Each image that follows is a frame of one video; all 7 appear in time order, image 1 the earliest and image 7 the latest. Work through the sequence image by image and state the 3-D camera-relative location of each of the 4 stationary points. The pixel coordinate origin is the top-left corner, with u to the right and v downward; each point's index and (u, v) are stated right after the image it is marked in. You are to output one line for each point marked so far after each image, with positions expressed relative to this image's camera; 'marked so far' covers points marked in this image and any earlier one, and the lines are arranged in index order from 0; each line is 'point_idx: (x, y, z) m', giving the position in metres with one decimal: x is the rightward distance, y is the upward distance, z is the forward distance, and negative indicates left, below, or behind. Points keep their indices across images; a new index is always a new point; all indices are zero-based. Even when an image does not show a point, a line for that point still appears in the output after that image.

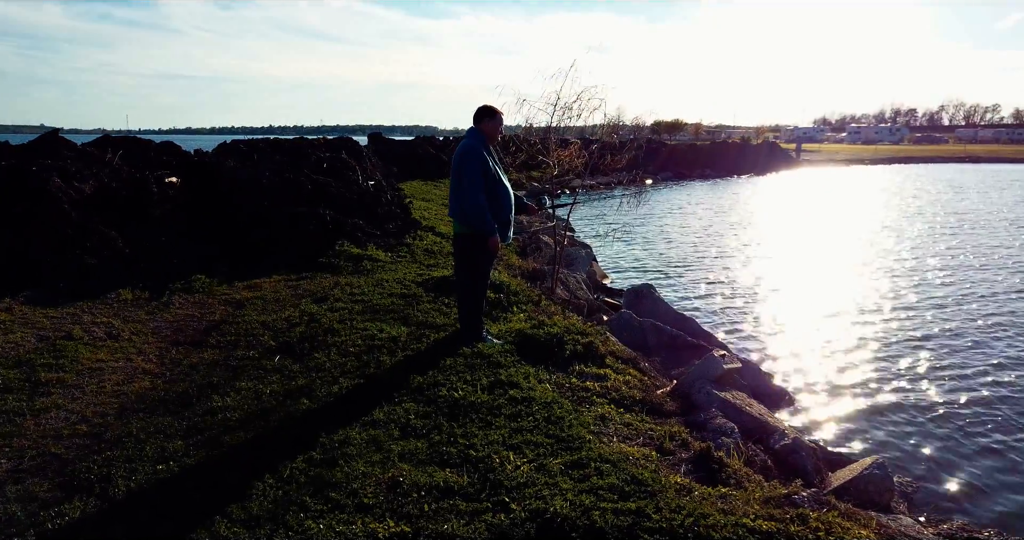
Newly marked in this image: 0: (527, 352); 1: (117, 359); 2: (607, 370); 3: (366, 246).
0: (+0.2, -0.9, +6.8) m
1: (-4.0, -0.9, +6.7) m
2: (+1.0, -1.0, +6.7) m
3: (-2.7, +0.4, +12.3) m
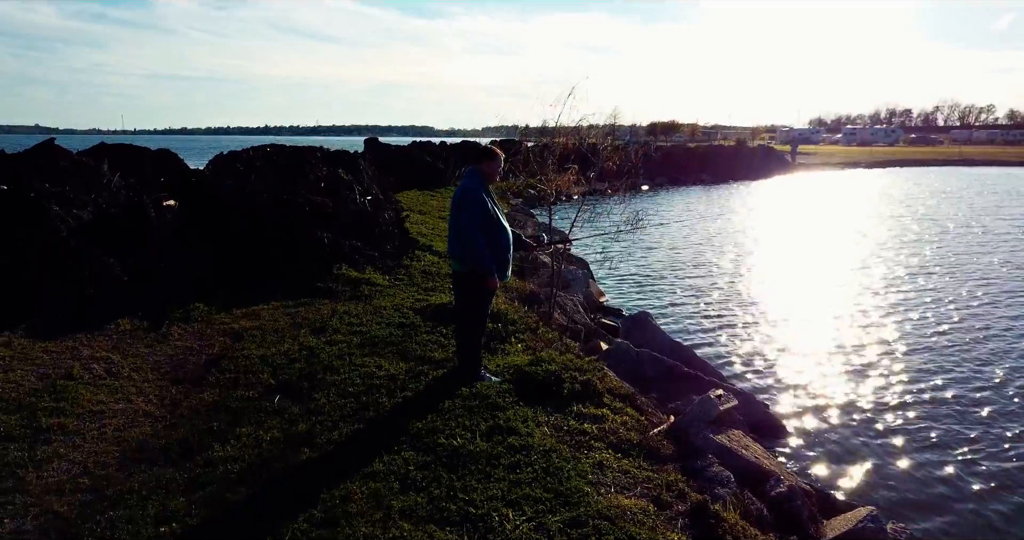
0: (+0.1, -1.3, +6.9) m
1: (-4.0, -1.3, +6.8) m
2: (+1.0, -1.4, +6.8) m
3: (-2.7, 0.0, +12.4) m
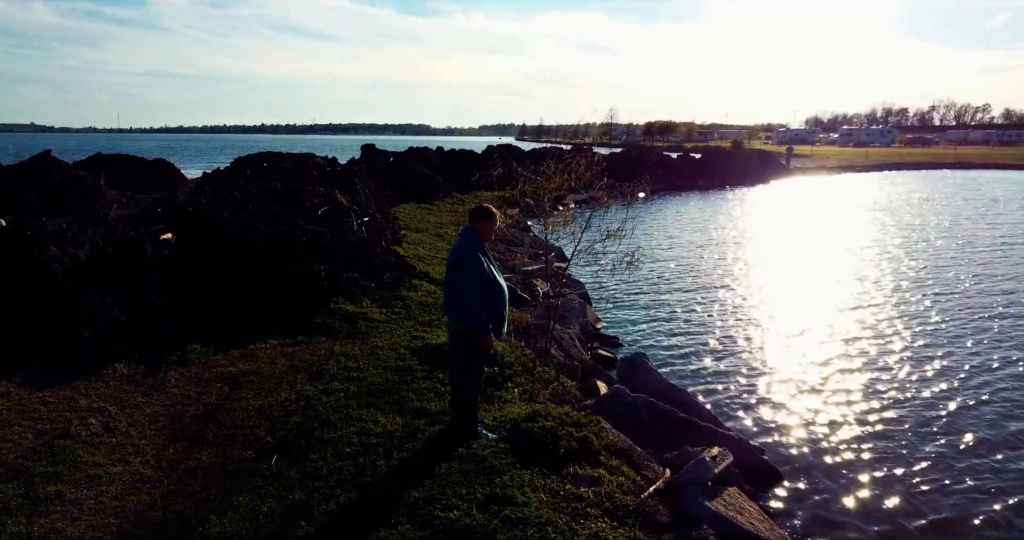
0: (+0.1, -1.9, +6.9) m
1: (-4.0, -1.9, +6.8) m
2: (+0.9, -2.0, +6.8) m
3: (-2.8, -0.6, +12.4) m
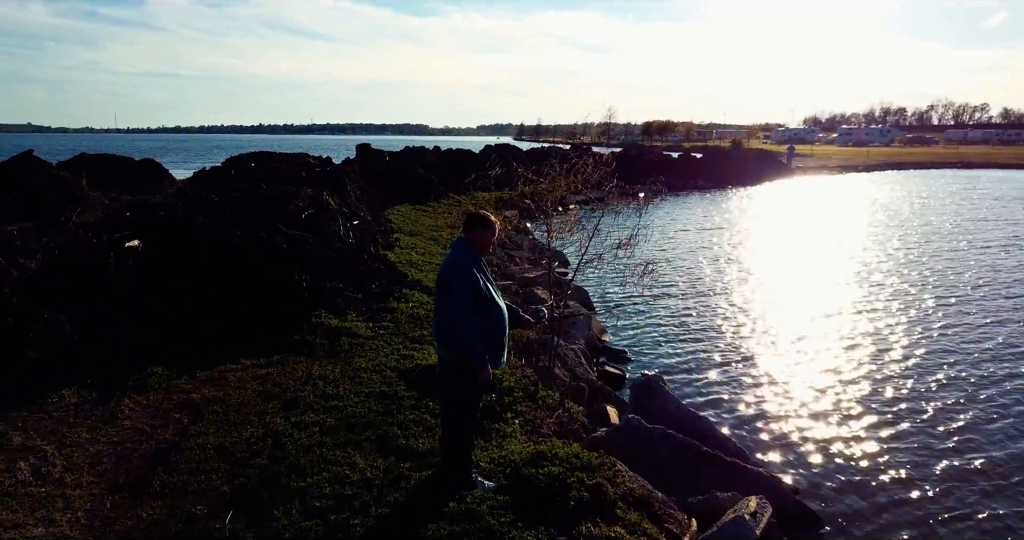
0: (+0.1, -2.1, +5.8) m
1: (-4.0, -2.1, +5.7) m
2: (+0.9, -2.2, +5.7) m
3: (-2.8, -0.8, +11.3) m
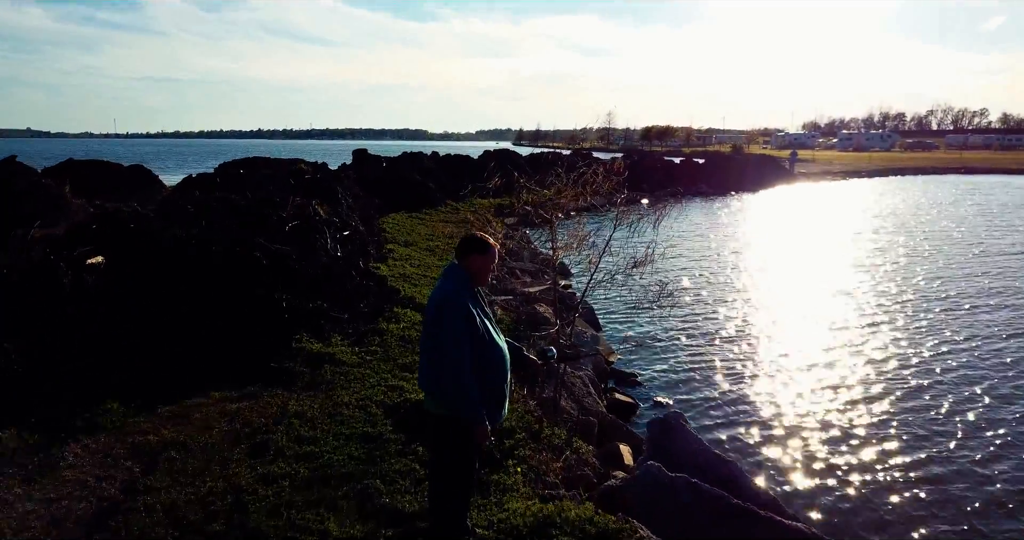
0: (+0.1, -2.3, +4.8) m
1: (-4.0, -2.4, +4.7) m
2: (+0.9, -2.5, +4.7) m
3: (-2.8, -1.1, +10.3) m
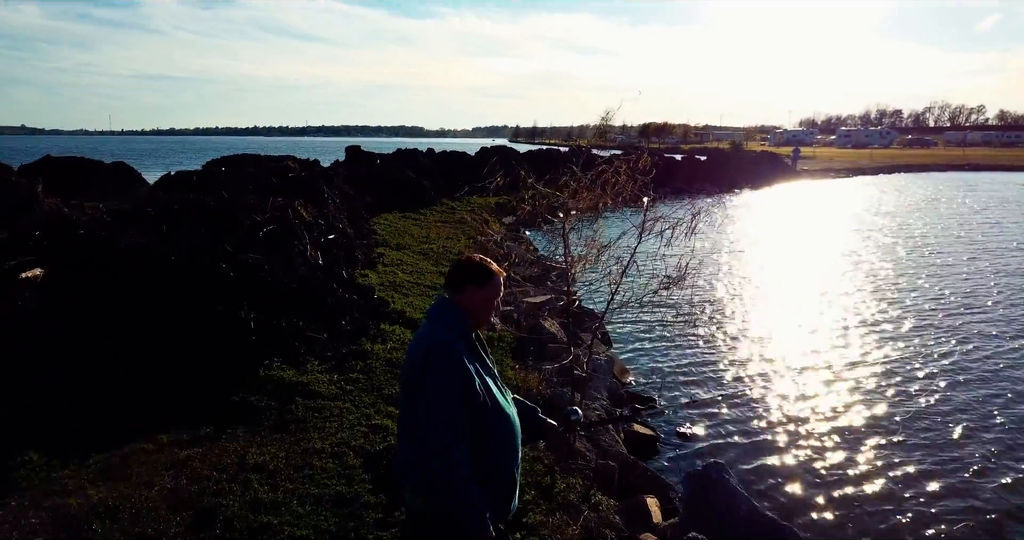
0: (+0.2, -2.5, +3.4) m
1: (-3.9, -2.6, +3.3) m
2: (+1.0, -2.7, +3.3) m
3: (-2.8, -1.3, +8.9) m
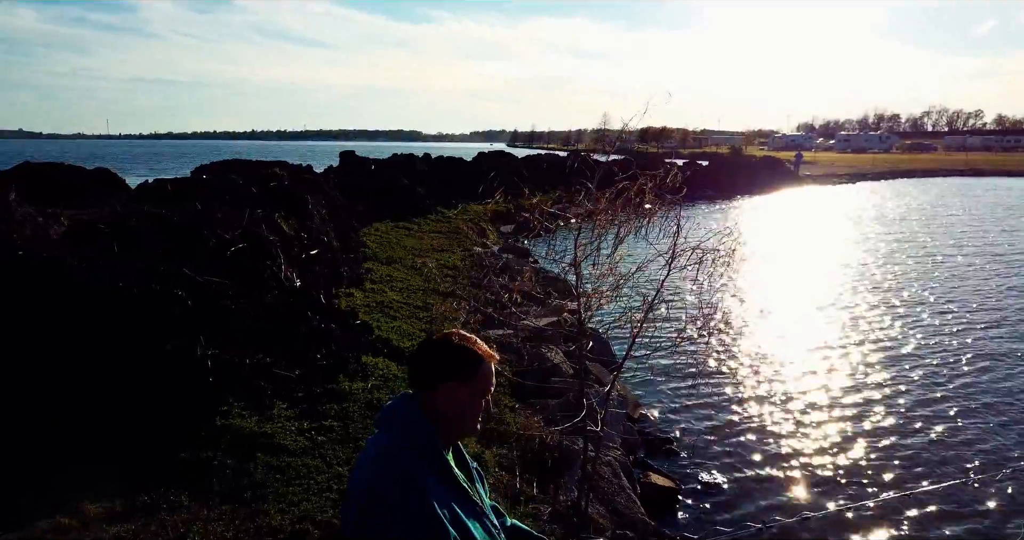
0: (+0.2, -2.8, +2.2) m
1: (-3.9, -2.9, +2.0) m
2: (+1.0, -3.0, +2.1) m
3: (-2.8, -1.6, +7.6) m
